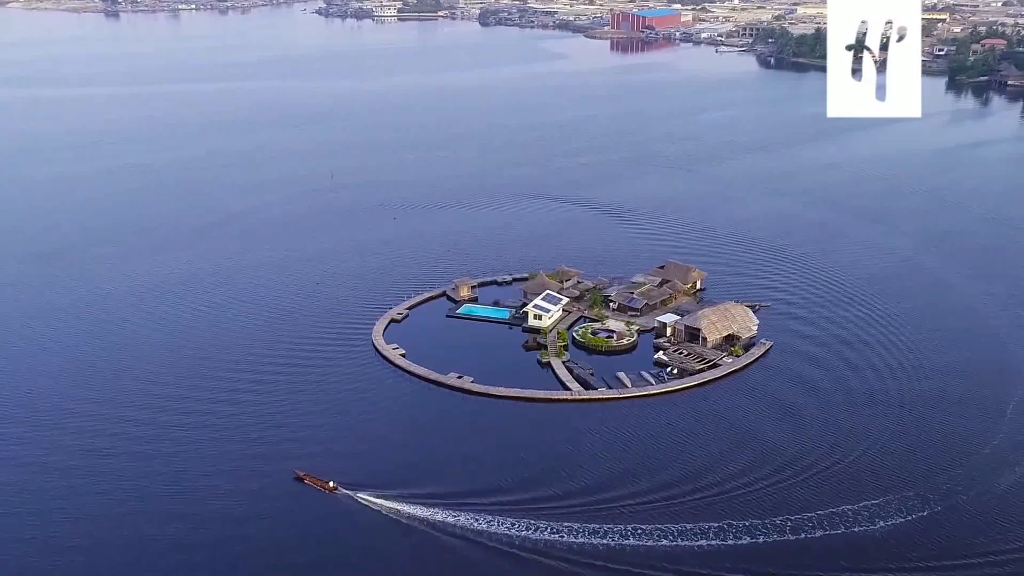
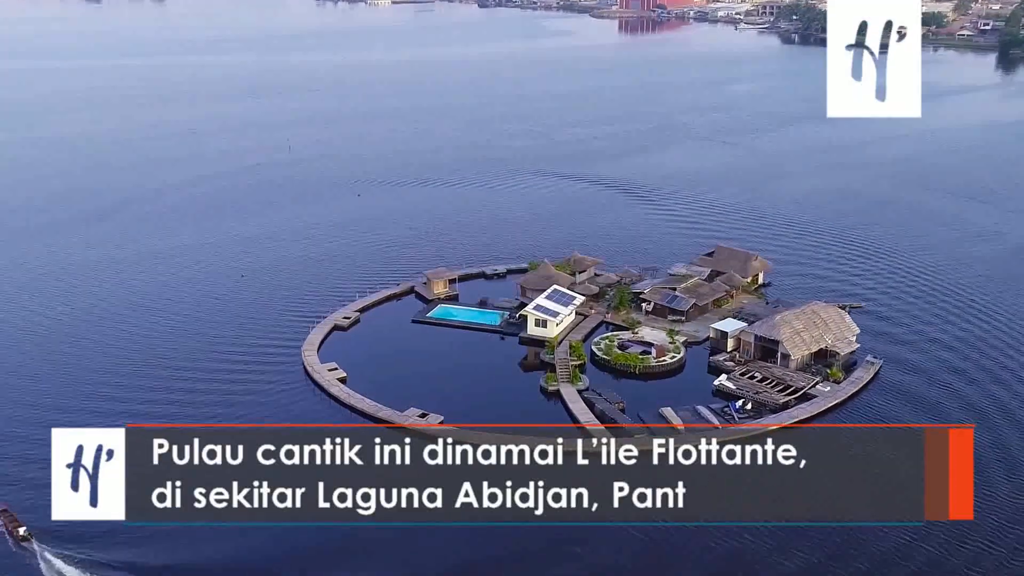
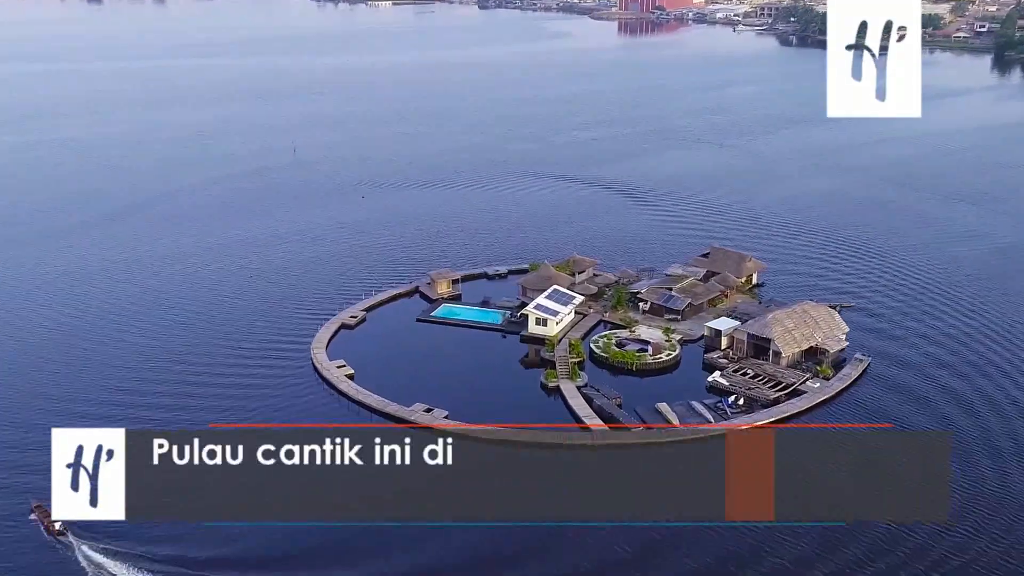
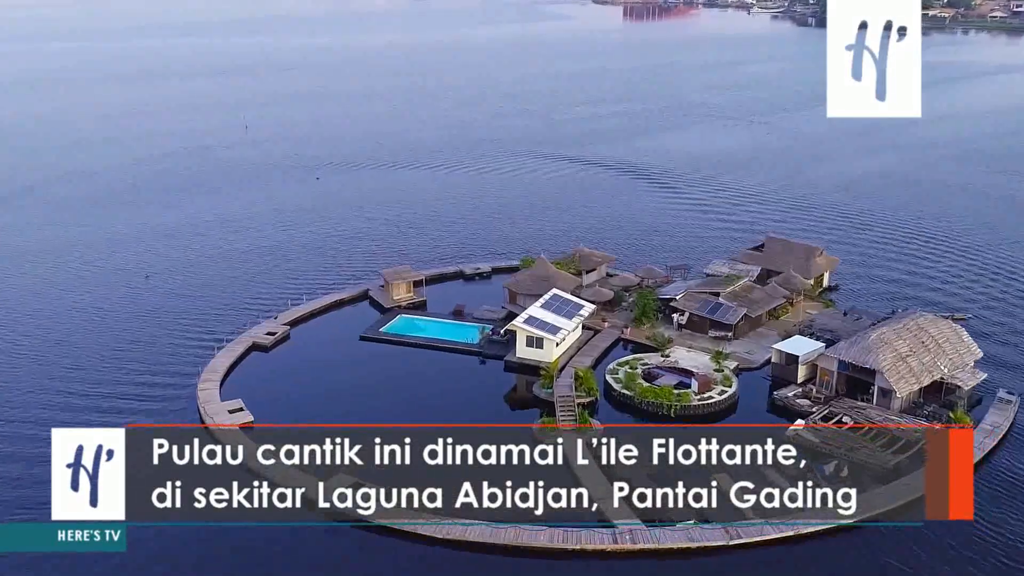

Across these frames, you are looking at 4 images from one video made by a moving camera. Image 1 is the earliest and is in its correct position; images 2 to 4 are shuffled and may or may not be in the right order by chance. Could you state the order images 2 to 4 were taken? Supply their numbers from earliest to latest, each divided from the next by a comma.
3, 2, 4
